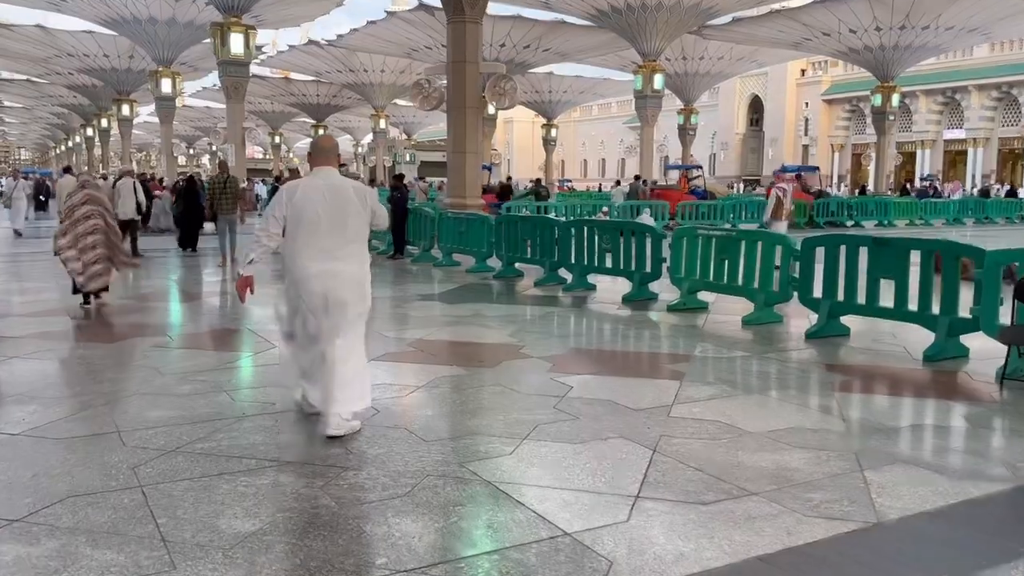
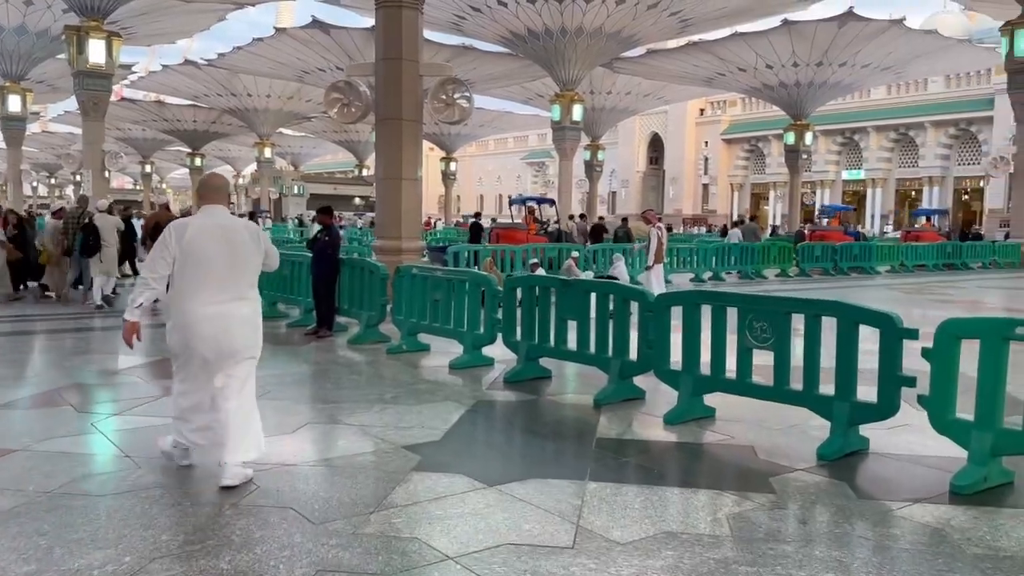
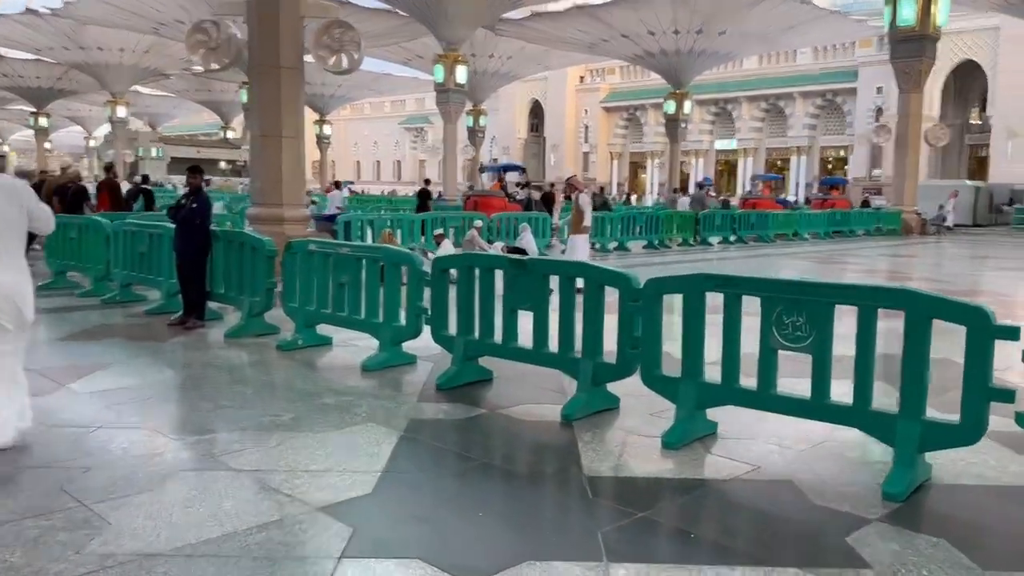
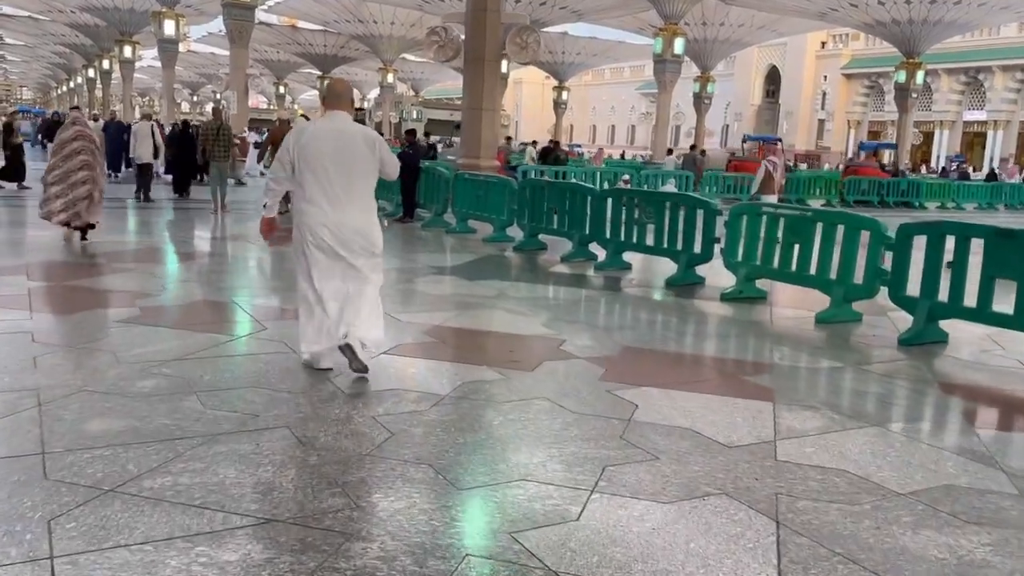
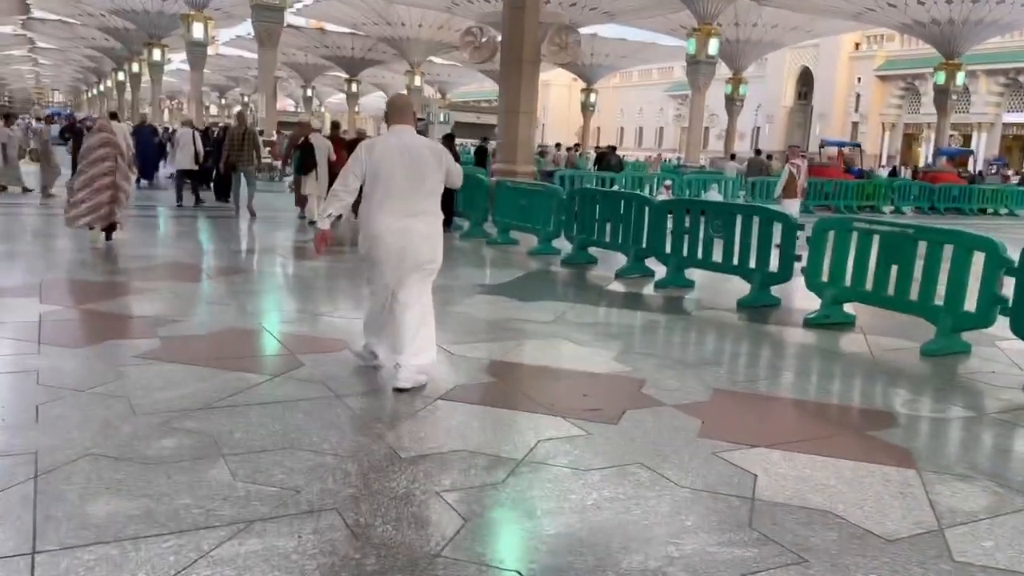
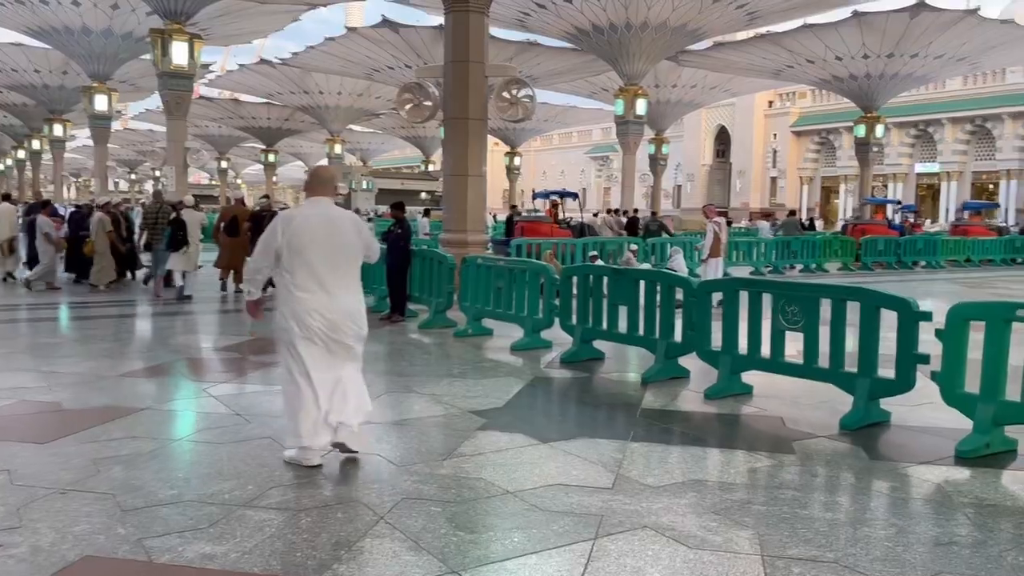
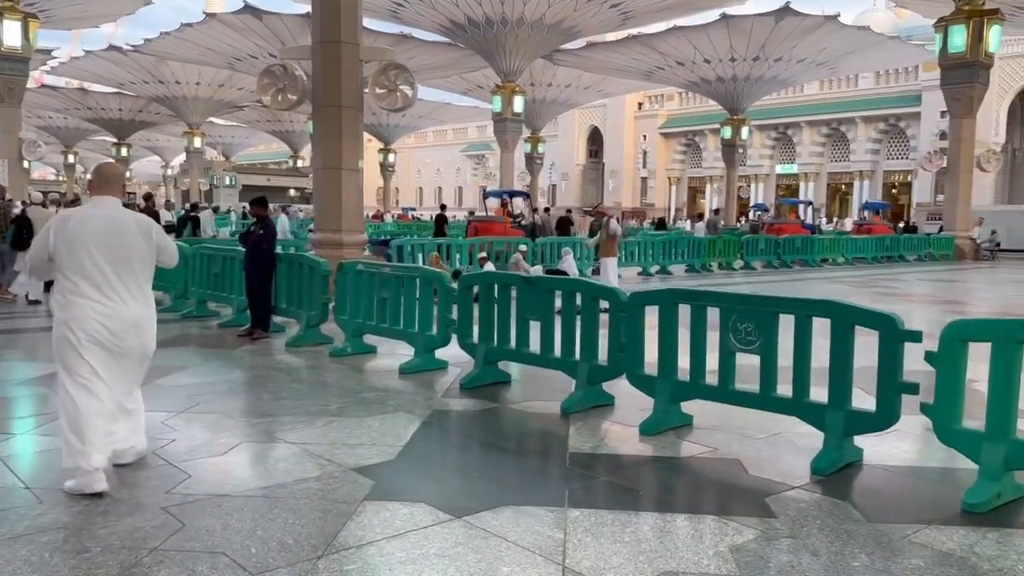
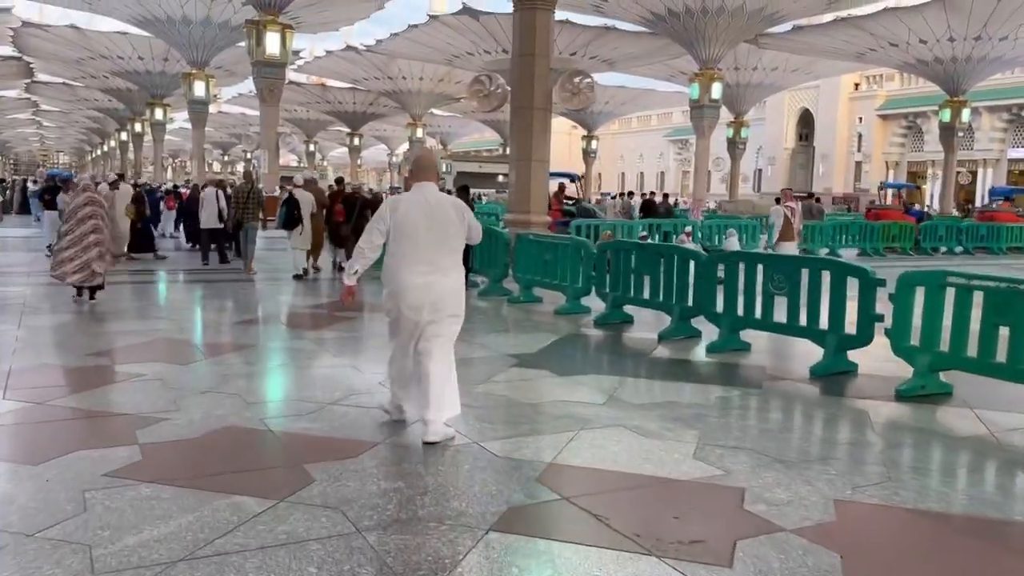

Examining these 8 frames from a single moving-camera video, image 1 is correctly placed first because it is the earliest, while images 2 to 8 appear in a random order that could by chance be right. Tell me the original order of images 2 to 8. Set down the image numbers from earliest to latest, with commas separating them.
4, 5, 8, 6, 2, 7, 3
